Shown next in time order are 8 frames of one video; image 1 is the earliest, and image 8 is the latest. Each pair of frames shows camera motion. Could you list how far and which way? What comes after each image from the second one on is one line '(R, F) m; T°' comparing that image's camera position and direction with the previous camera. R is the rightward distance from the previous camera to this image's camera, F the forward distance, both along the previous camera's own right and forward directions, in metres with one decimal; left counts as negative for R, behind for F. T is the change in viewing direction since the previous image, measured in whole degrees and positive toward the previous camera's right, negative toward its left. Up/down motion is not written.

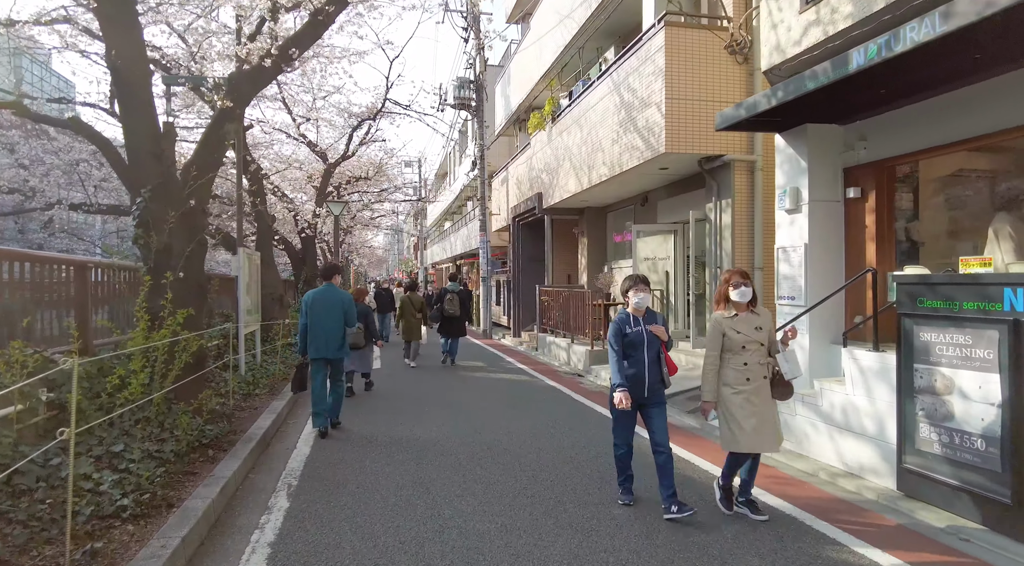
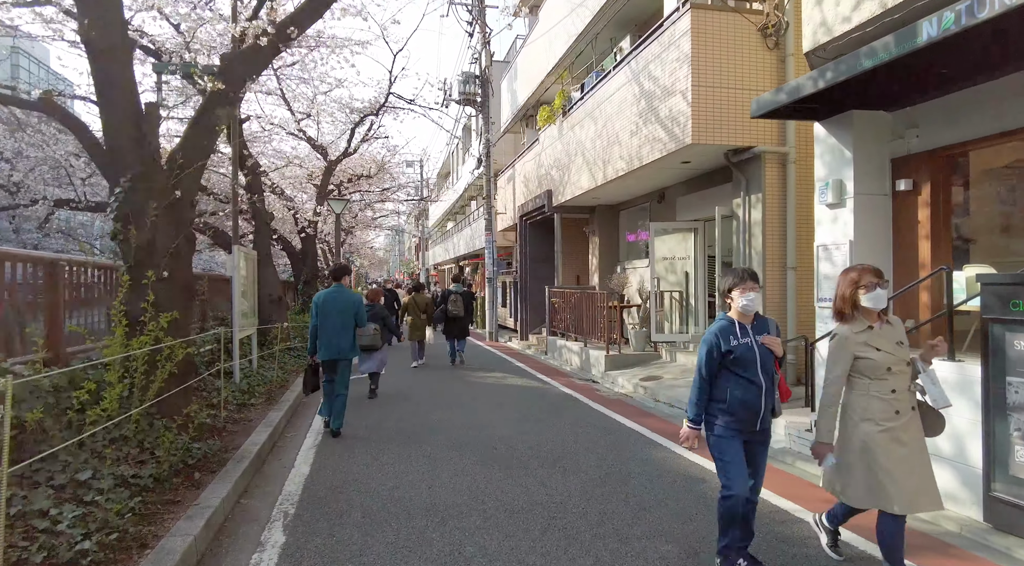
(-0.2, +0.7) m; 0°
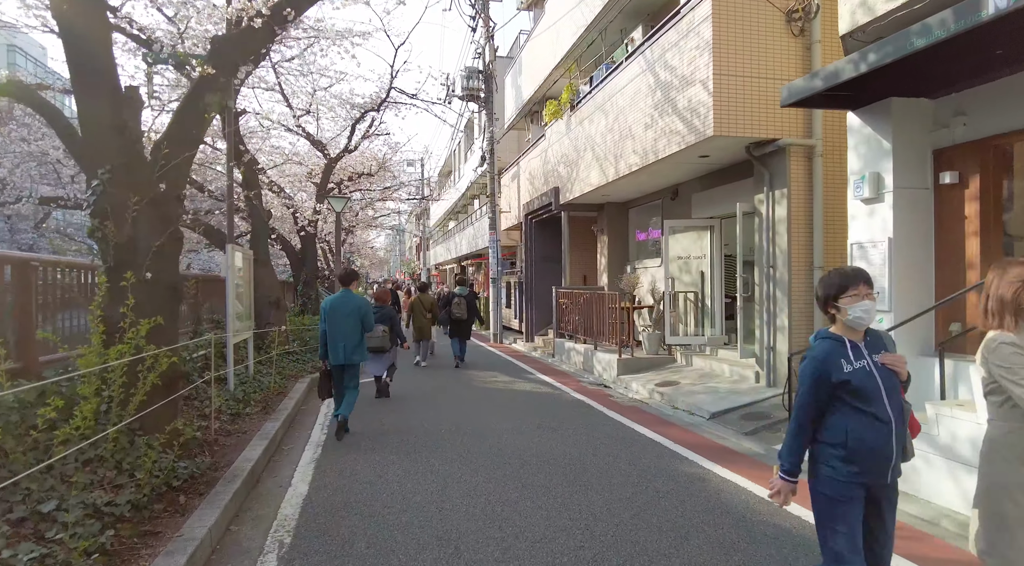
(-0.1, +0.5) m; 0°
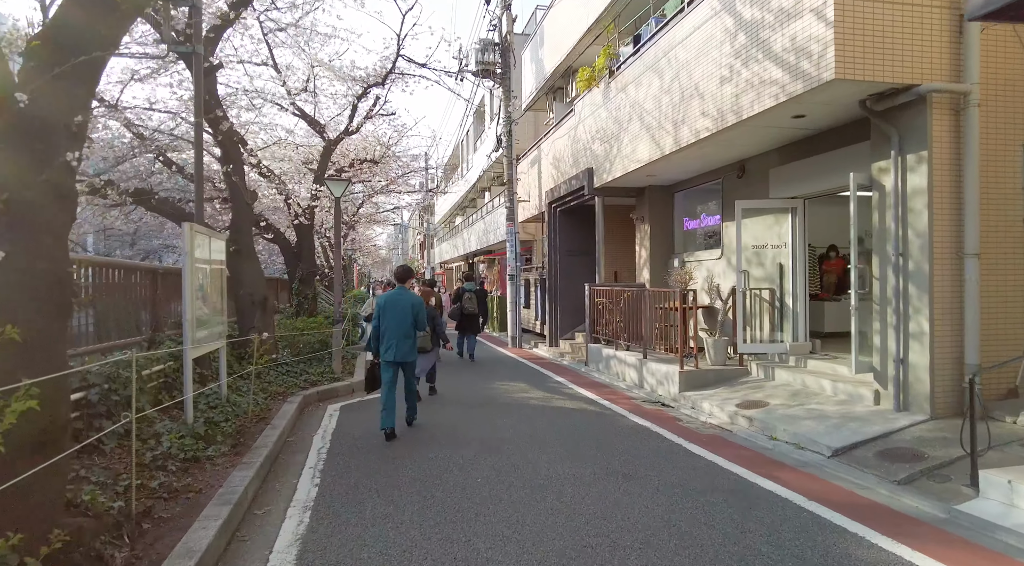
(-0.5, +2.1) m; 0°
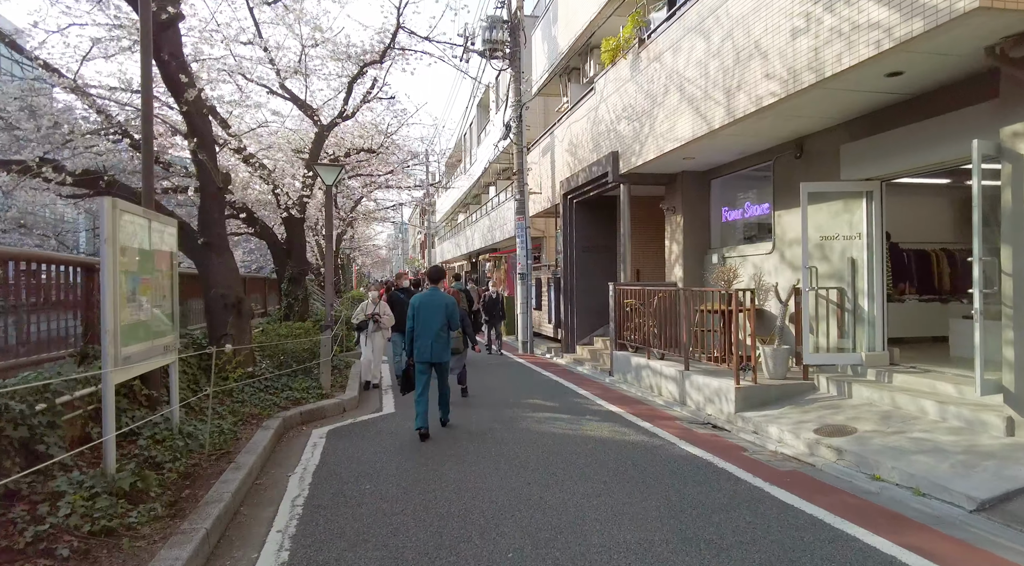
(-0.2, +1.6) m; 0°
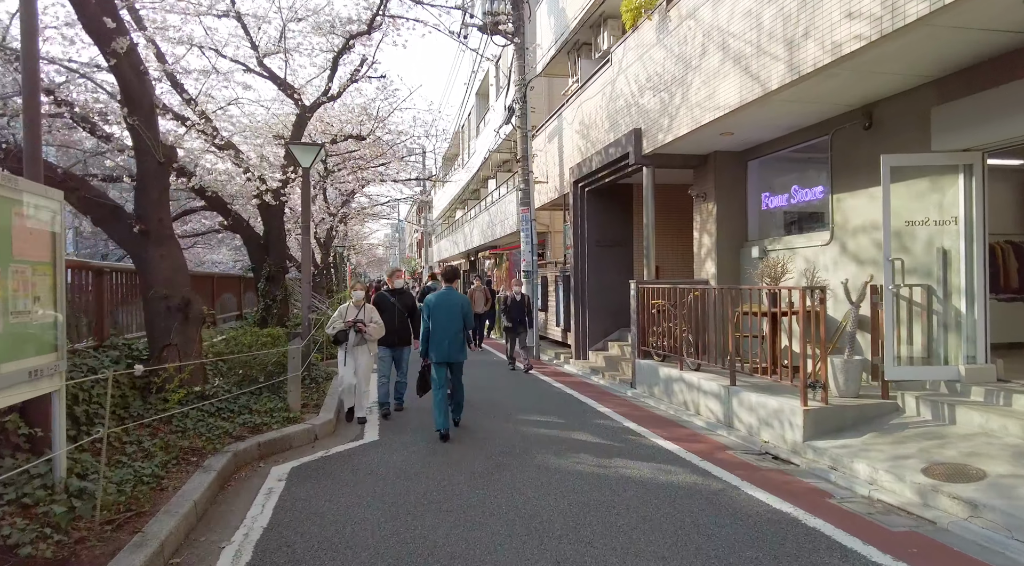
(-0.1, +1.6) m; 0°
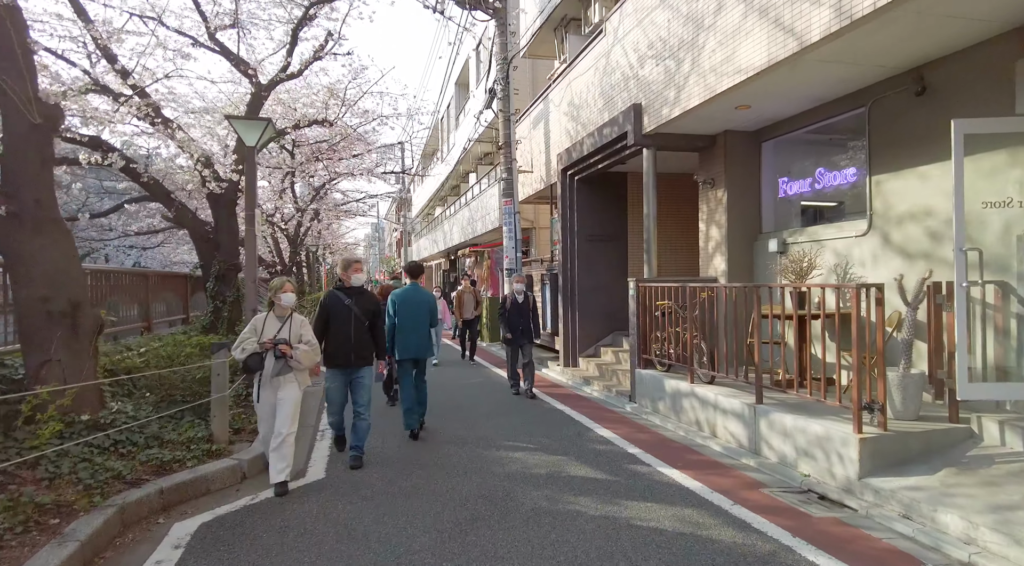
(0.0, +1.4) m; +1°
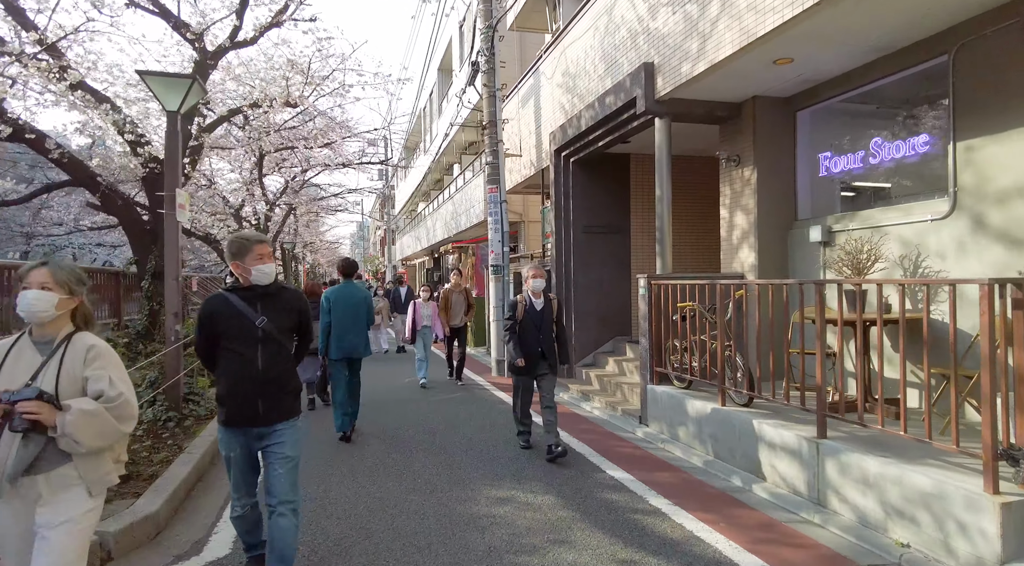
(0.0, +1.7) m; +1°
